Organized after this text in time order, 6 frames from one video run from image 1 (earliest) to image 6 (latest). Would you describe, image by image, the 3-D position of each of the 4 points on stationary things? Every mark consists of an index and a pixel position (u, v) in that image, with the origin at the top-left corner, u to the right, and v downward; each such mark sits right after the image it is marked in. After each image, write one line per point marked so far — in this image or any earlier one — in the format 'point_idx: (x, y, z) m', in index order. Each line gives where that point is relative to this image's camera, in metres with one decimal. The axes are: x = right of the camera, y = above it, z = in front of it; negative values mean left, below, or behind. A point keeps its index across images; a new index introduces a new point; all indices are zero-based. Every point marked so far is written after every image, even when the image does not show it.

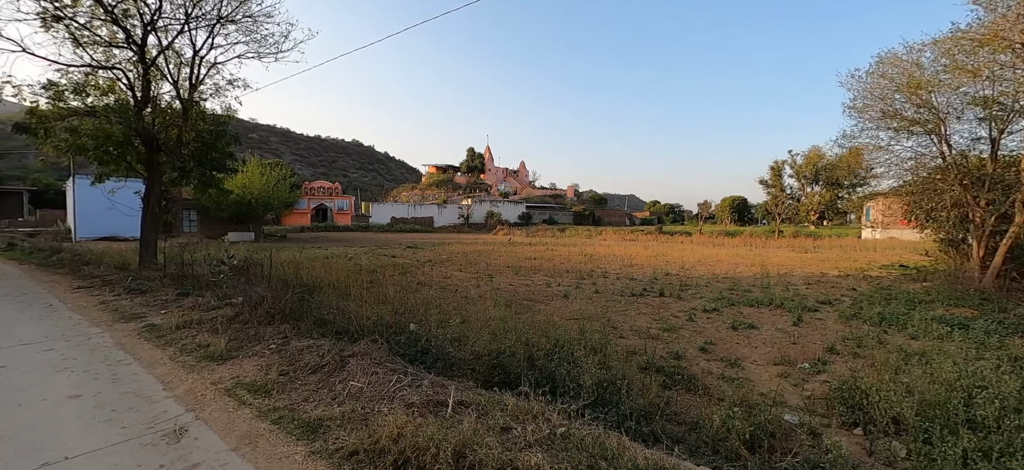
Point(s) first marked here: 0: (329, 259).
0: (-6.1, -0.8, +14.1) m
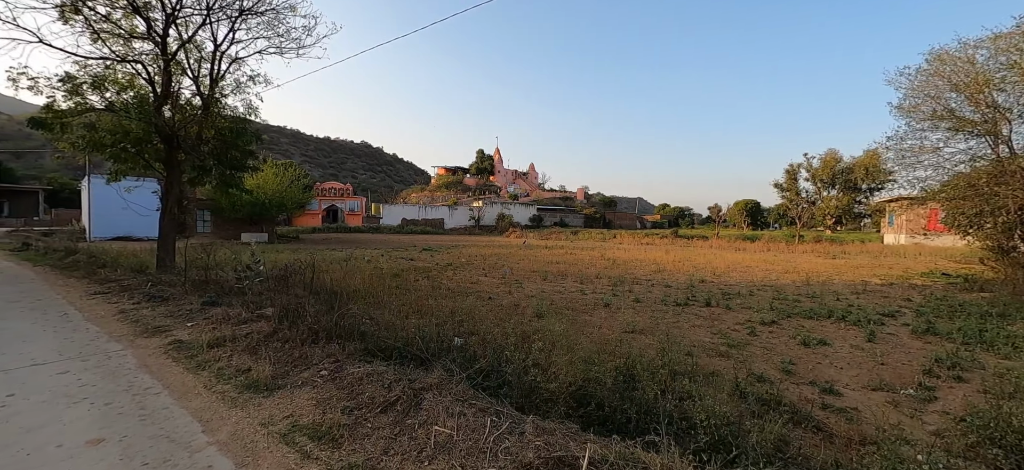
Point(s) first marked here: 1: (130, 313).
0: (-5.3, -0.9, +13.6) m
1: (-4.4, -0.9, +4.8) m
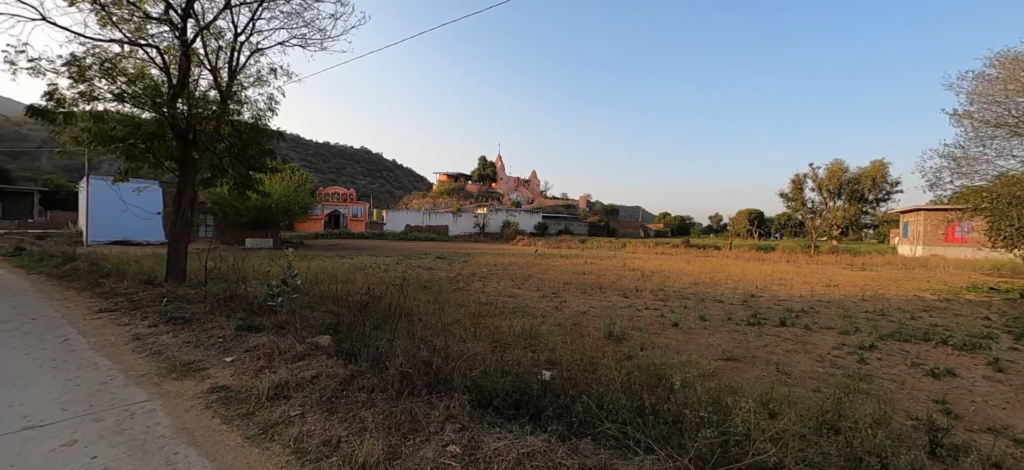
0: (-4.3, -1.1, +12.6) m
1: (-3.4, -1.0, +3.9) m
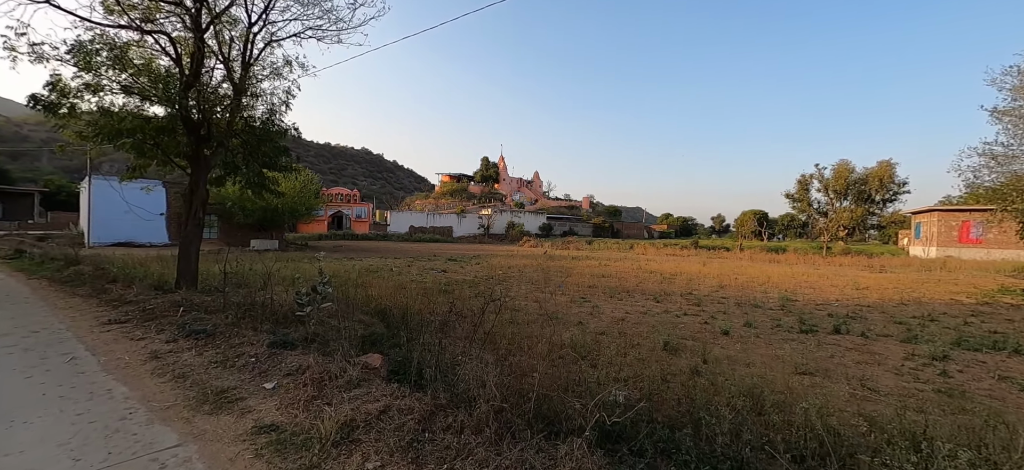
0: (-3.7, -1.2, +12.1) m
1: (-2.7, -1.0, +3.3) m
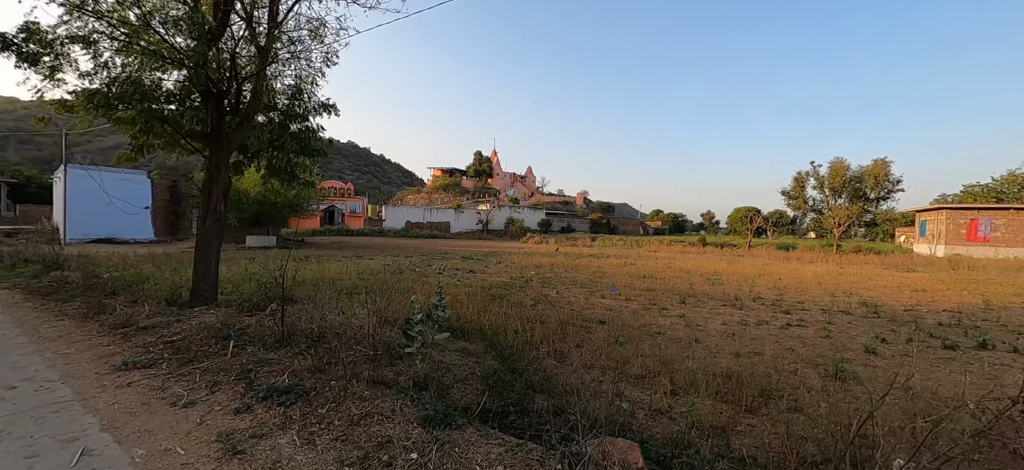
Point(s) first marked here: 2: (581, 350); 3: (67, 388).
0: (-2.4, -1.1, +10.7) m
1: (-1.2, -1.0, +1.9) m
2: (+0.8, -1.3, +5.1) m
3: (-2.9, -1.0, +2.7) m
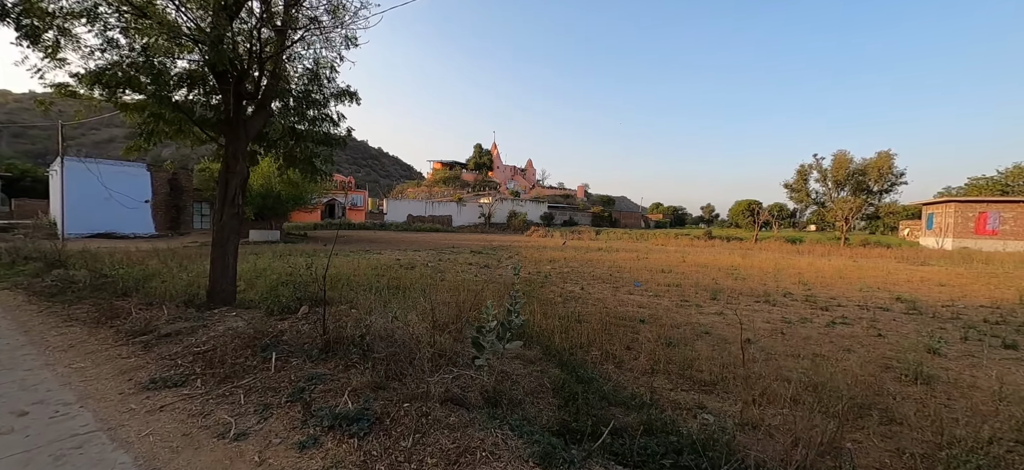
0: (-1.9, -0.9, +10.2) m
1: (-0.6, -1.0, +1.5) m
2: (+1.4, -1.2, +4.7) m
3: (-2.3, -0.9, +2.2) m
